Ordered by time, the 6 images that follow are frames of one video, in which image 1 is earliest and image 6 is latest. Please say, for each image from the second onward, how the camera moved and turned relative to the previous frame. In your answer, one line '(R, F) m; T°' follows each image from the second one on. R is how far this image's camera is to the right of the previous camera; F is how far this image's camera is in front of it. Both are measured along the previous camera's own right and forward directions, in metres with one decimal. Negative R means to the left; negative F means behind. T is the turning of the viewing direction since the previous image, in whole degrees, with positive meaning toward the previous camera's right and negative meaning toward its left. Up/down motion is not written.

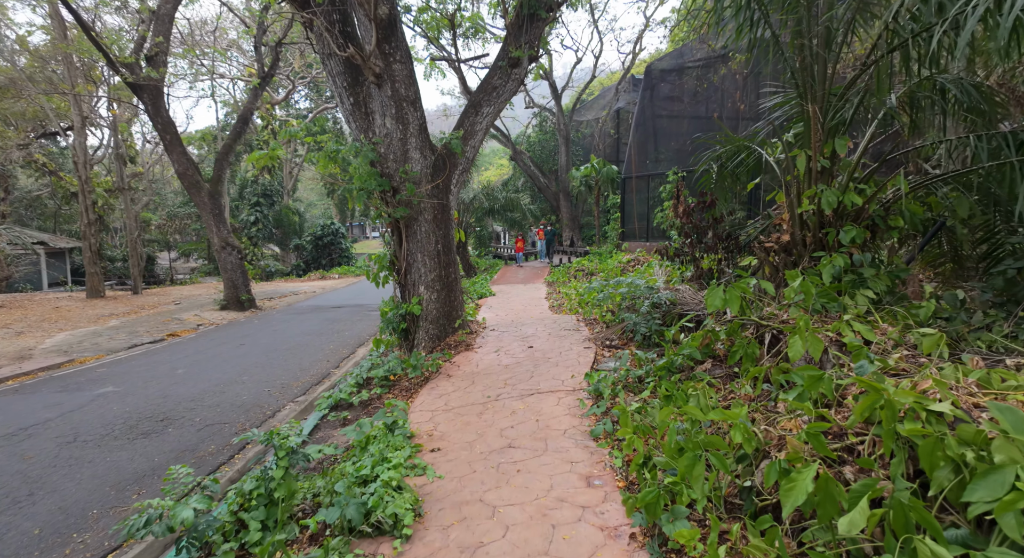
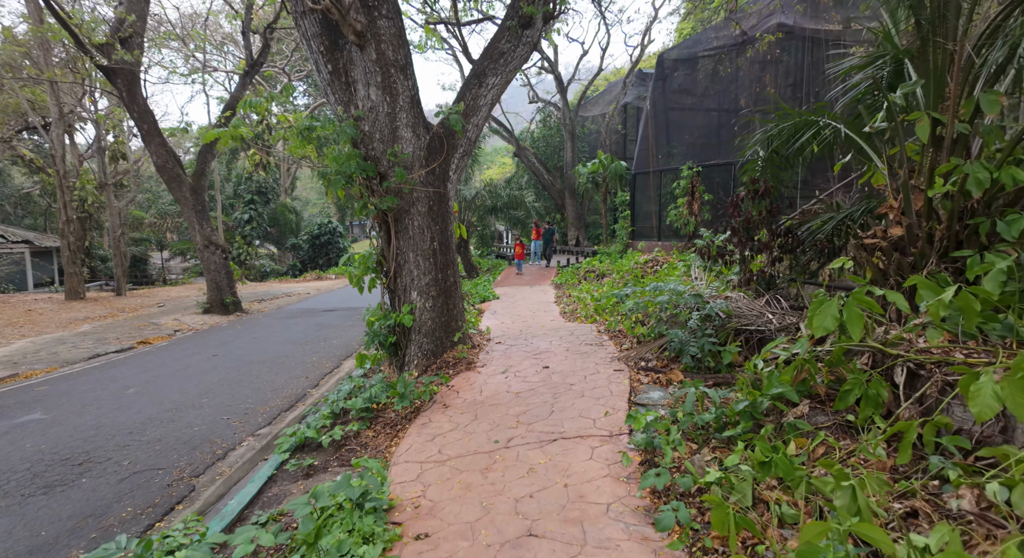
(-0.1, +1.1) m; 0°
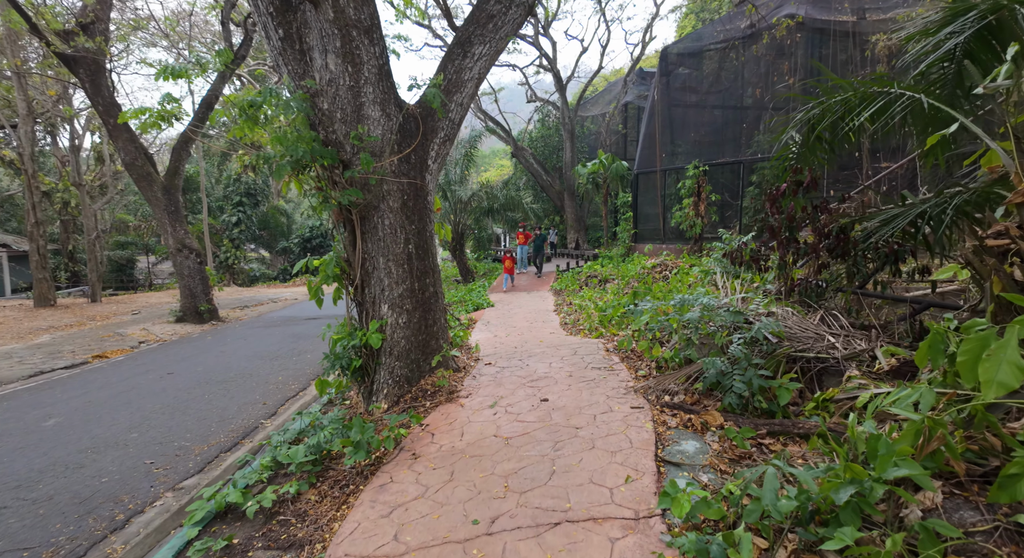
(+0.1, +1.0) m; 0°
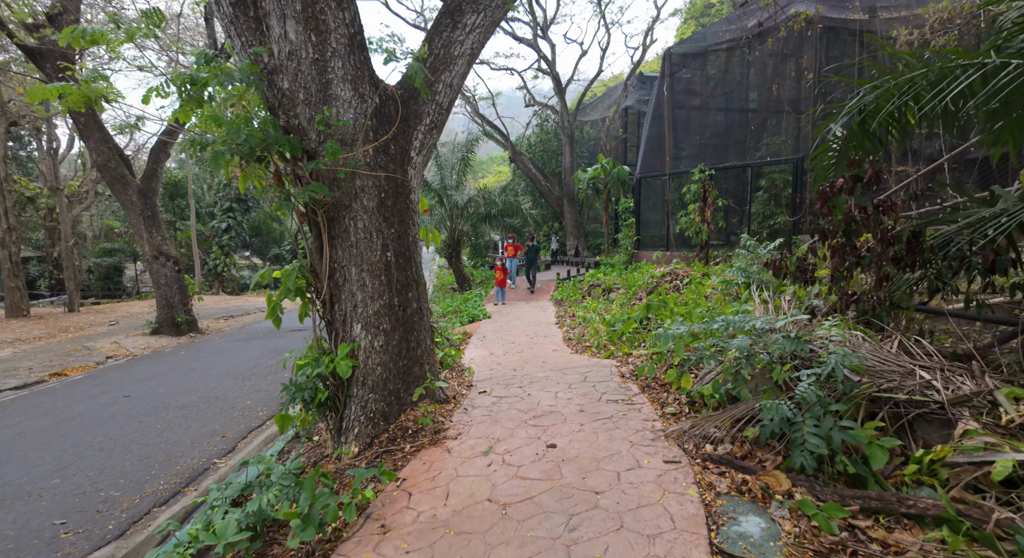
(0.0, +0.8) m; 0°
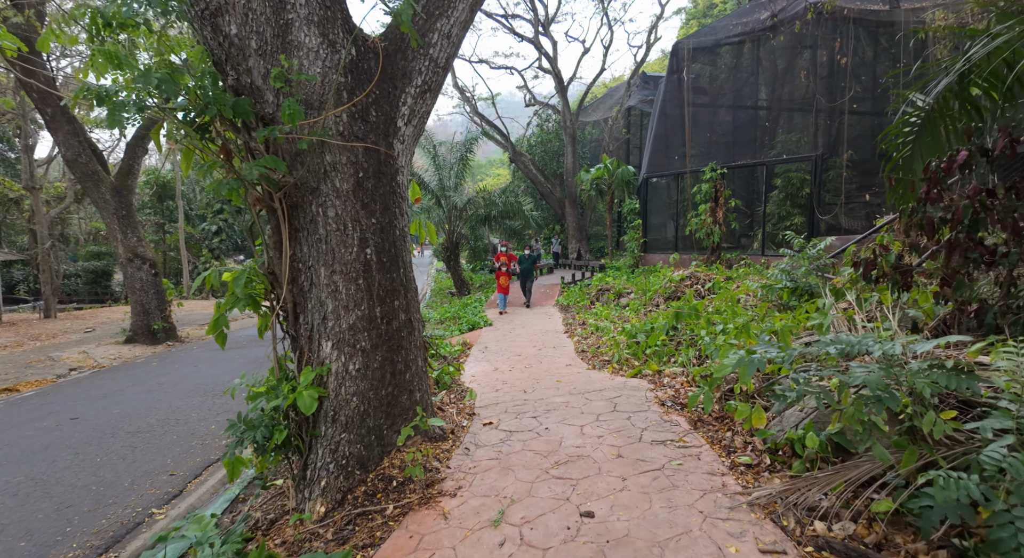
(-0.1, +0.9) m; 0°
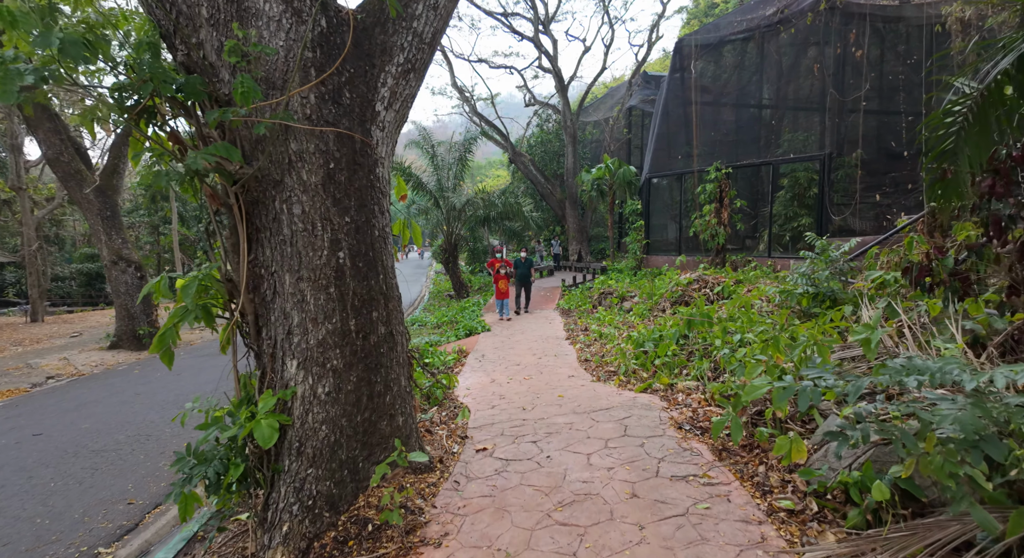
(0.0, +0.4) m; 0°
